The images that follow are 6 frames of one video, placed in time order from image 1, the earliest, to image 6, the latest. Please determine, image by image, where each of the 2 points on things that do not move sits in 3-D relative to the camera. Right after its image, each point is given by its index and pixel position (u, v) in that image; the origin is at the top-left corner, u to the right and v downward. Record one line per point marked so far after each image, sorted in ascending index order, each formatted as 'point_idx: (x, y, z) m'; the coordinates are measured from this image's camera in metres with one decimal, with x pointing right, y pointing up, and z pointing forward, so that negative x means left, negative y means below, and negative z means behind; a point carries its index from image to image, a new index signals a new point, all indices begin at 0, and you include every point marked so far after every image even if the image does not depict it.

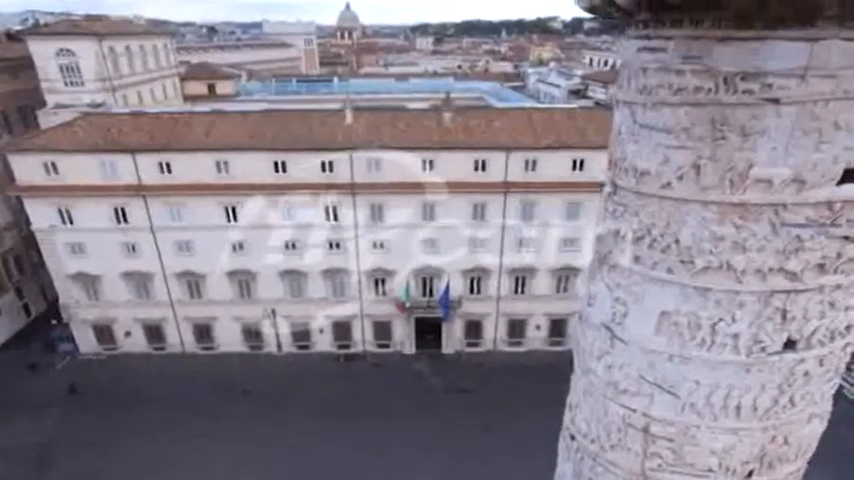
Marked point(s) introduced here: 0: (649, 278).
0: (+1.3, -0.2, +3.3) m
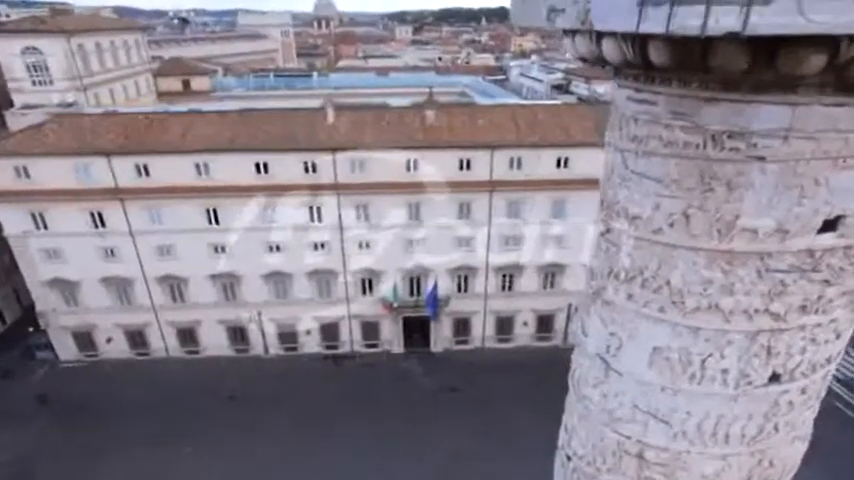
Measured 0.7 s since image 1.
0: (+1.3, -0.5, +3.5) m
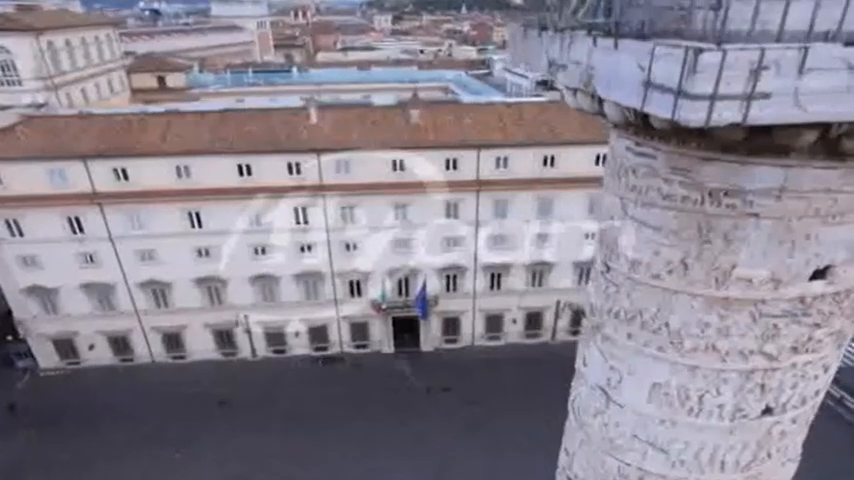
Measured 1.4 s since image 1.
0: (+1.4, -0.7, +3.7) m
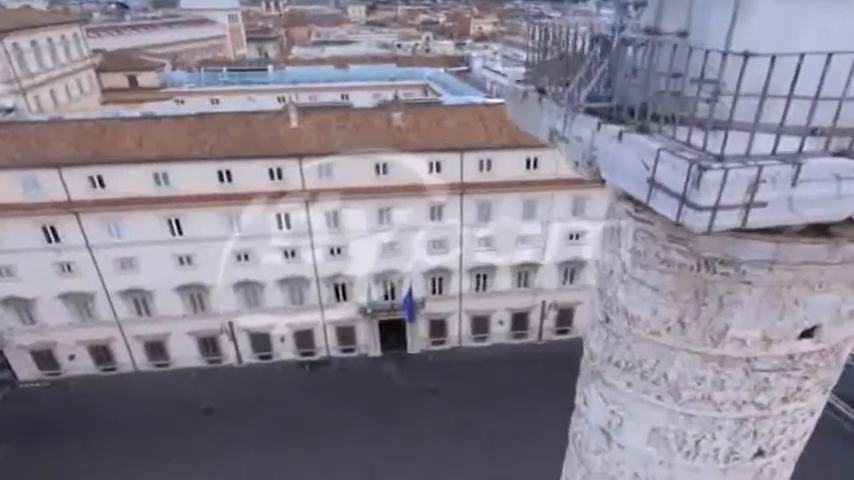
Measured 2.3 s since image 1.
0: (+1.4, -1.1, +3.9) m
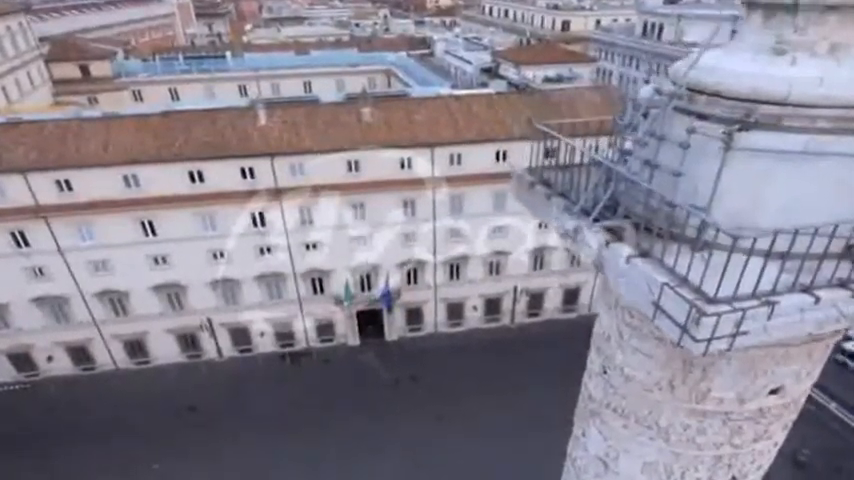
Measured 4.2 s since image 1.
0: (+1.7, -1.6, +4.6) m
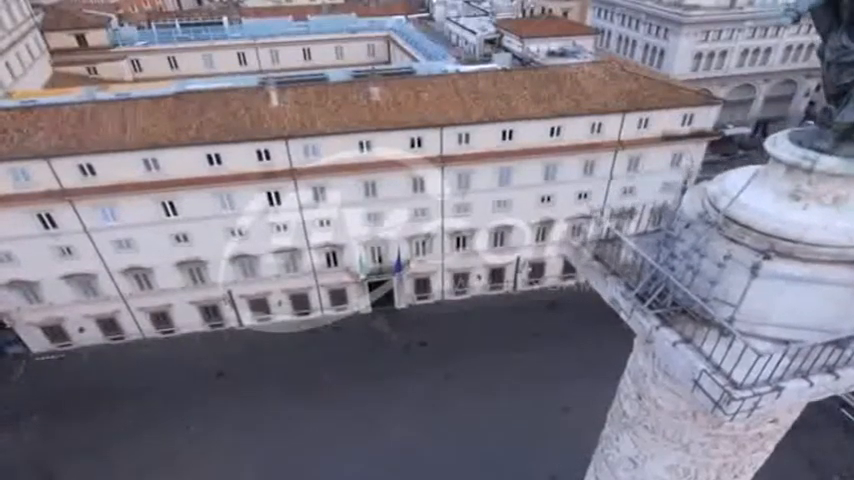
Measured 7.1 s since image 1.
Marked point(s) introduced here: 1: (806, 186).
0: (+2.4, -2.1, +5.8) m
1: (+2.6, +0.4, +4.0) m
